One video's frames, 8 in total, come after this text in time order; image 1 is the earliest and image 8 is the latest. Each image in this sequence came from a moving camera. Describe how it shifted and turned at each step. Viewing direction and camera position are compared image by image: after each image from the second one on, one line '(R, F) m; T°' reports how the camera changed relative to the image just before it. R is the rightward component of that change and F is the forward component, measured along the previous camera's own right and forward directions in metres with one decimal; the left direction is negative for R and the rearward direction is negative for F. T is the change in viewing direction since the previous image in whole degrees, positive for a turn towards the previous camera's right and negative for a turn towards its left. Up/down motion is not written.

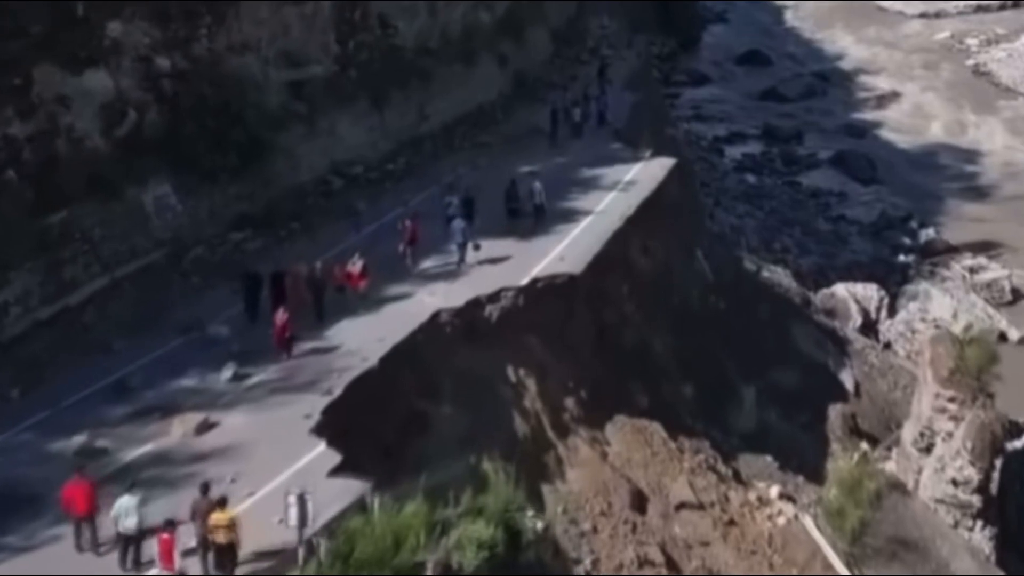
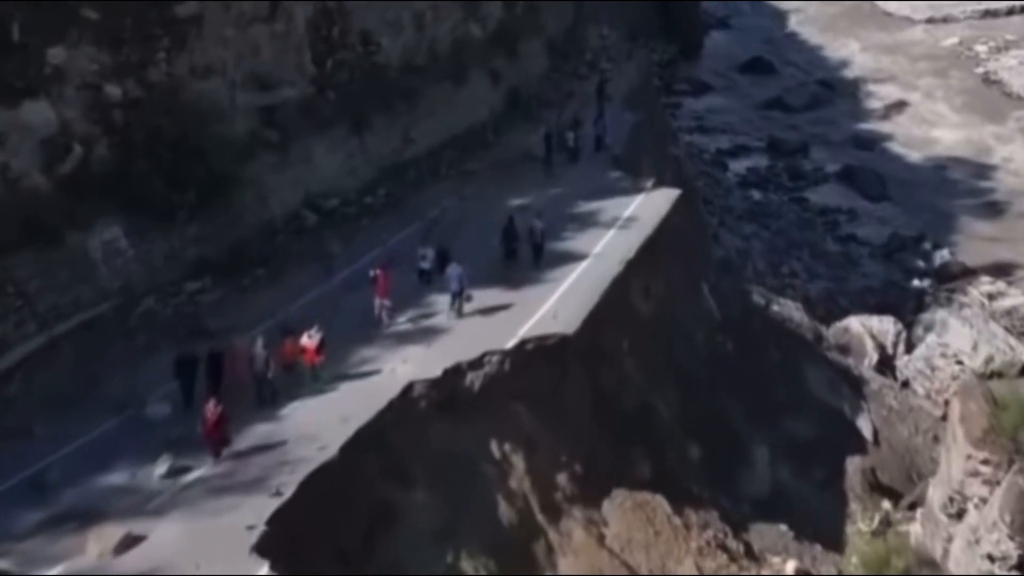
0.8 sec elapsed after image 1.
(+0.1, +1.4) m; 0°
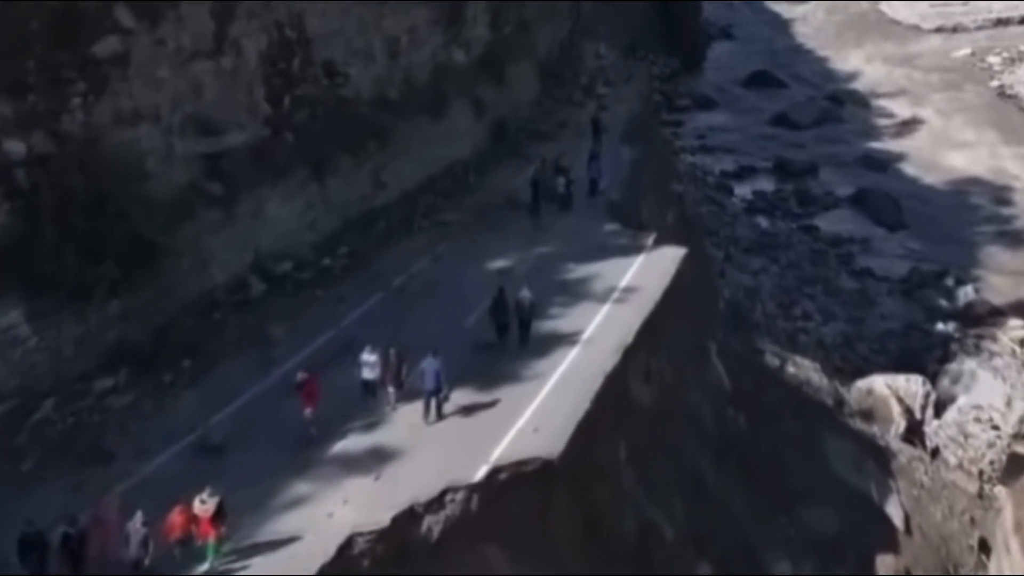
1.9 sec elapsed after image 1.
(+0.1, +2.1) m; 0°
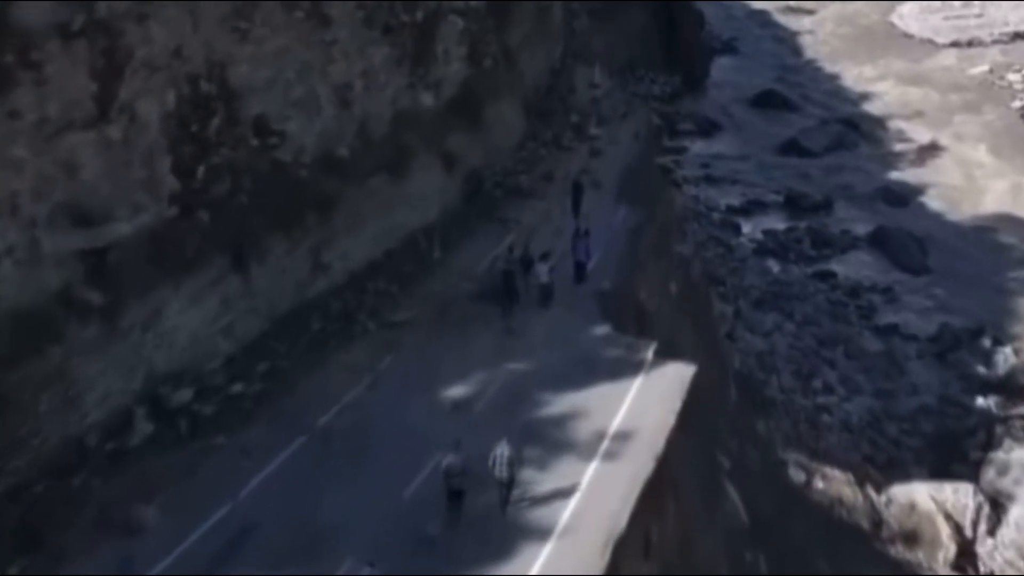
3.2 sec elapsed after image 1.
(+0.2, +3.0) m; 0°
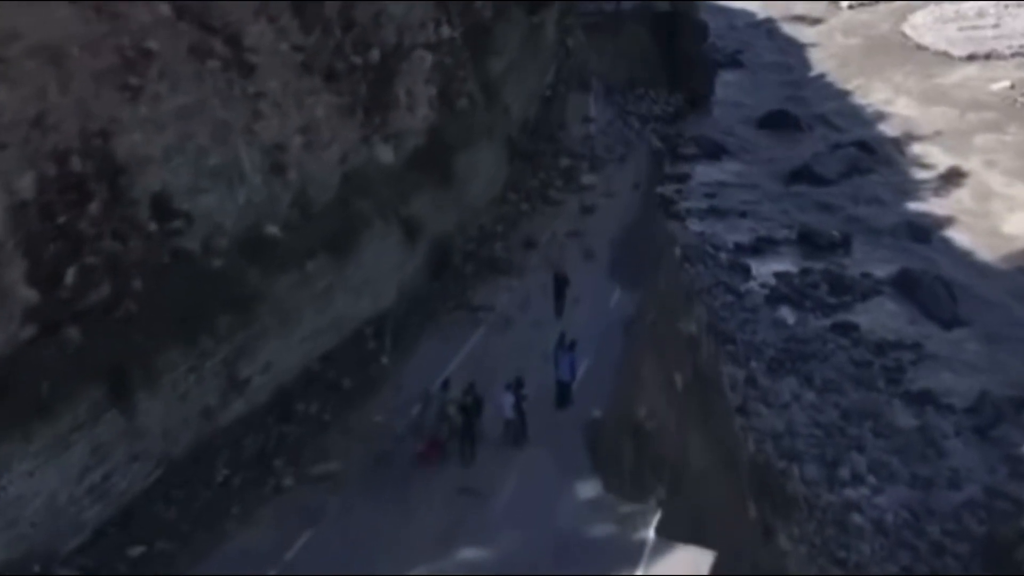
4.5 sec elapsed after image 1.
(+0.2, +2.9) m; 0°
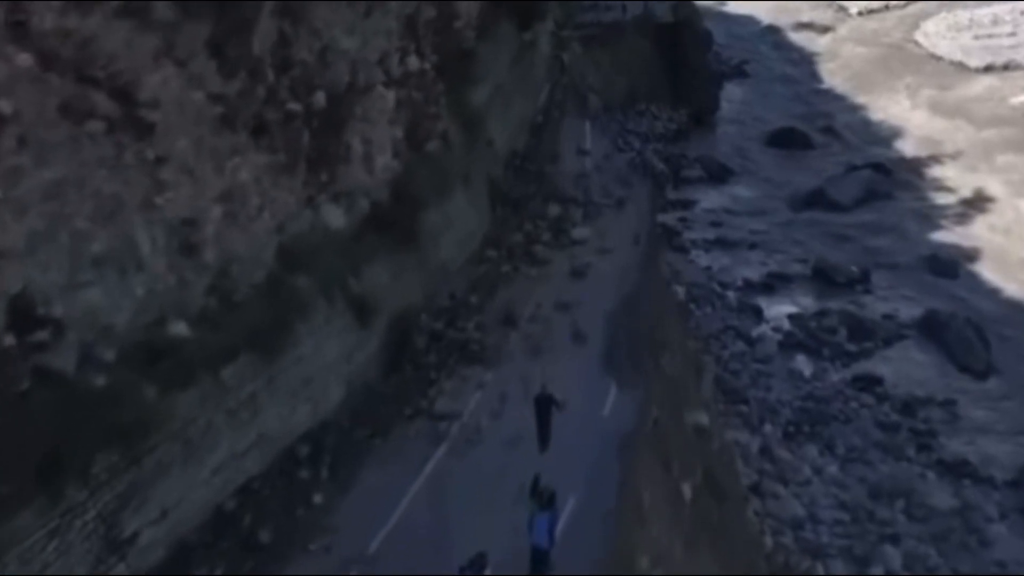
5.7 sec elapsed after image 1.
(+0.2, +2.5) m; 0°
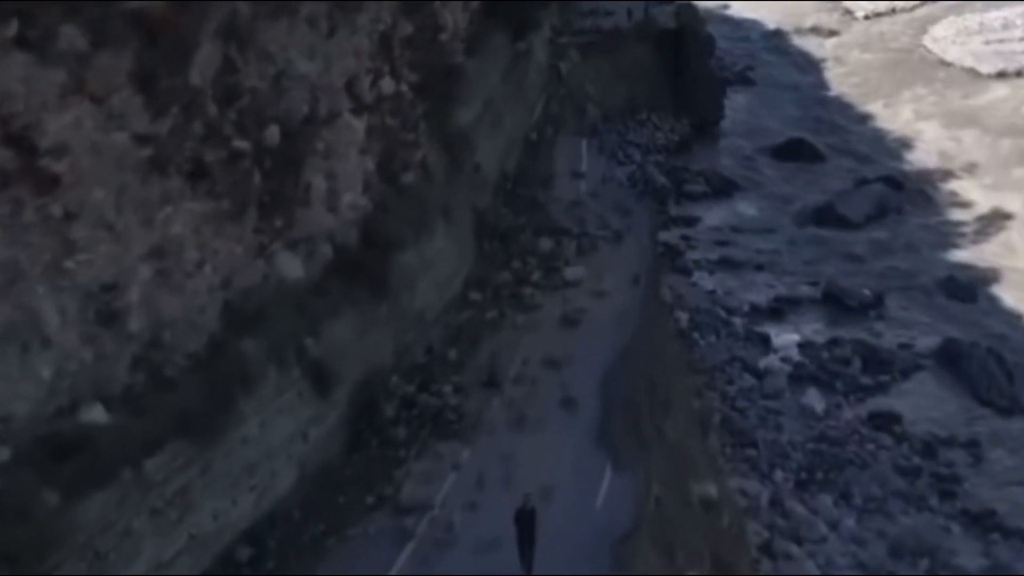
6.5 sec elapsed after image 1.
(+0.1, +1.5) m; 0°
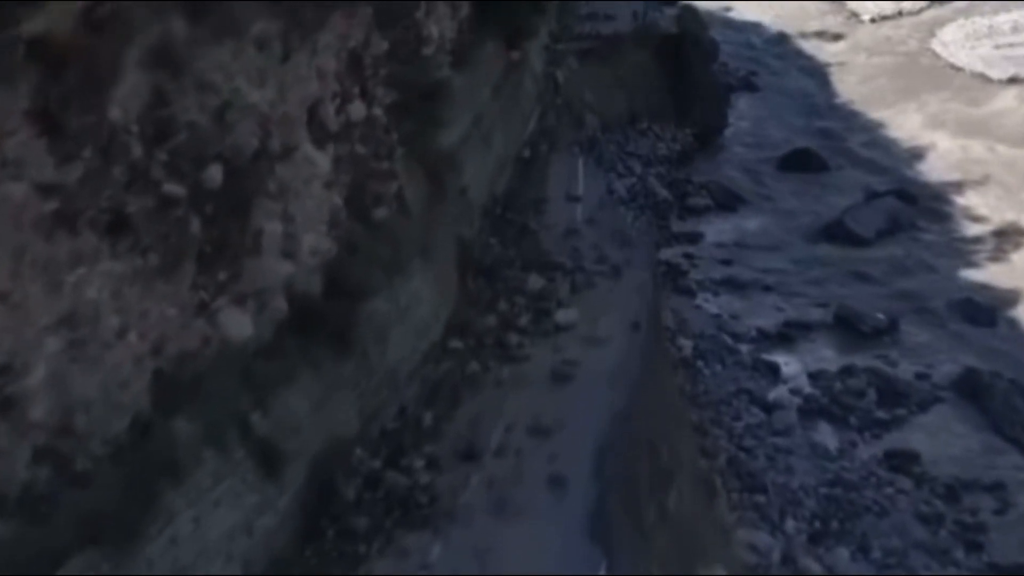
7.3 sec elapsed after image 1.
(+0.1, +1.5) m; 0°
